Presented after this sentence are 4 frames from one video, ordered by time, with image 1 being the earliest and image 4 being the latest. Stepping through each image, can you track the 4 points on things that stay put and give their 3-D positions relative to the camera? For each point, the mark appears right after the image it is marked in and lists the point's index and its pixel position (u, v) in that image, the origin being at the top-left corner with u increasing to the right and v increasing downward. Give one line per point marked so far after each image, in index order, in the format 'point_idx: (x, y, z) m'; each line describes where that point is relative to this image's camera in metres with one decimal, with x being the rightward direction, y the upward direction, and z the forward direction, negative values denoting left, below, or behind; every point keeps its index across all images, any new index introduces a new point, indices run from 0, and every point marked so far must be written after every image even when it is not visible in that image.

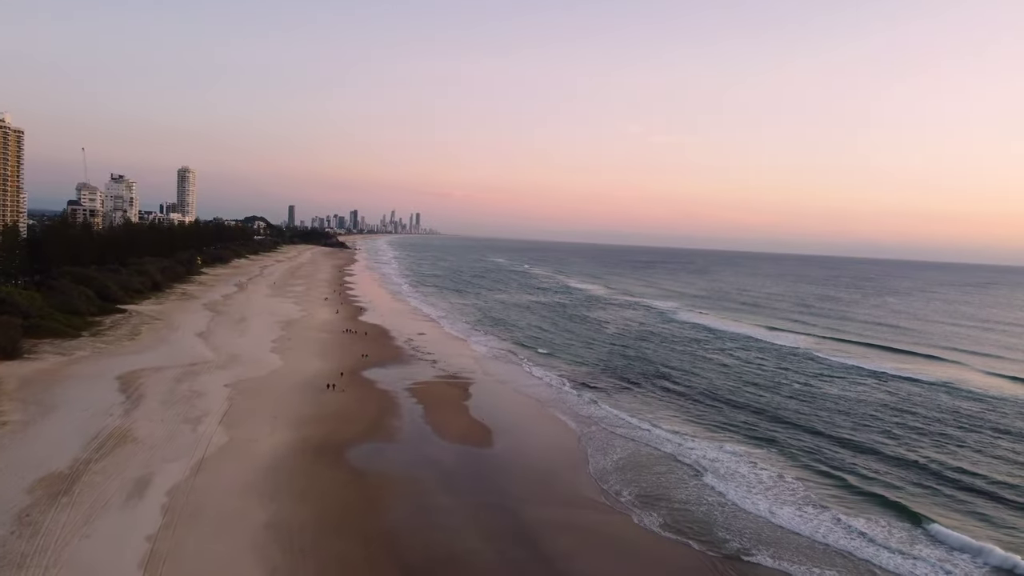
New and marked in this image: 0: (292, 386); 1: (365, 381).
0: (-7.0, -3.1, +17.5) m
1: (-5.0, -3.2, +18.9) m
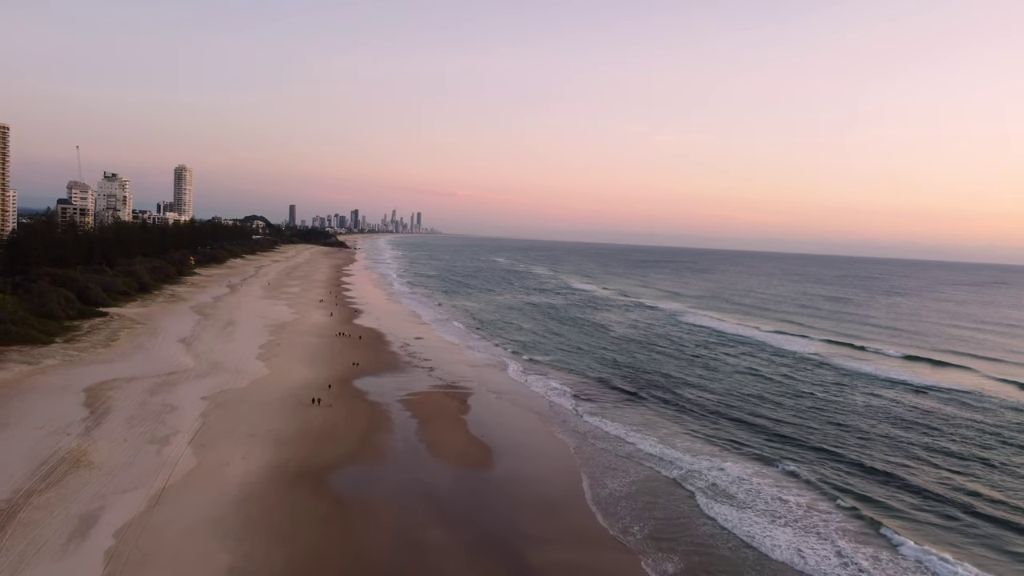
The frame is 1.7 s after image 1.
0: (-6.9, -3.2, +16.1) m
1: (-5.0, -3.3, +17.5) m
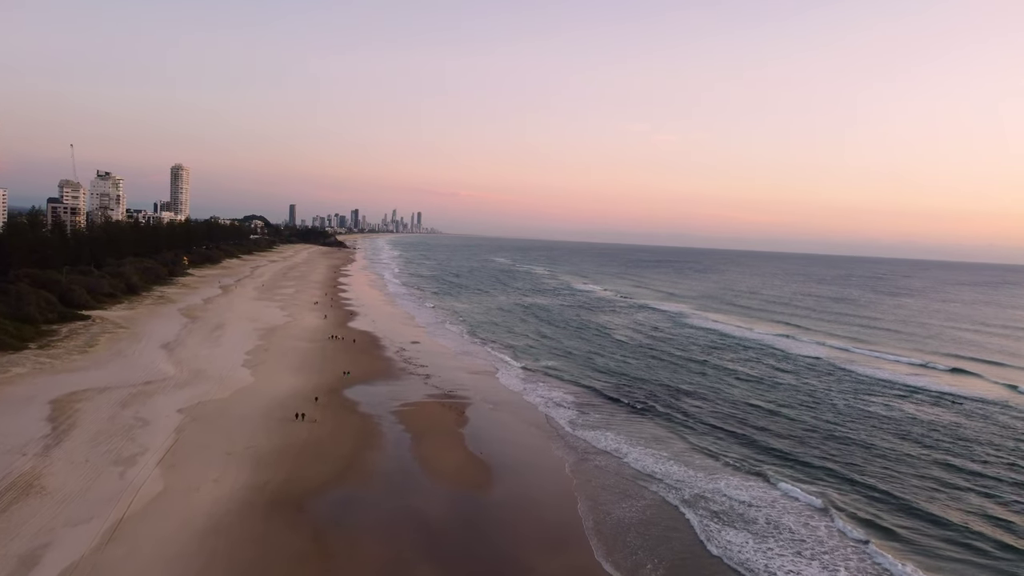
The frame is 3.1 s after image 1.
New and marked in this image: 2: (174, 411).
0: (-6.9, -3.3, +14.9) m
1: (-4.9, -3.4, +16.4) m
2: (-8.8, -3.2, +14.4) m
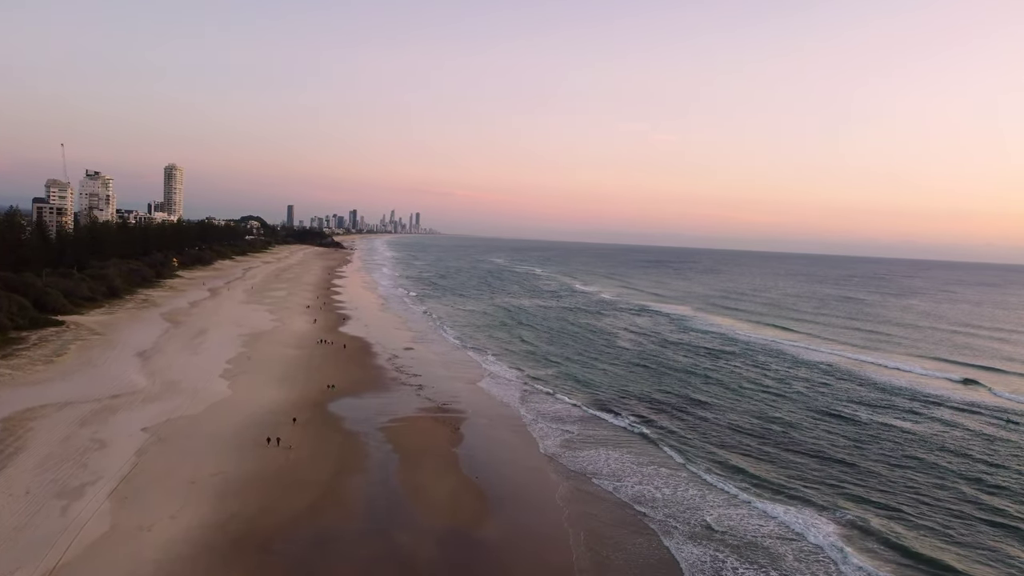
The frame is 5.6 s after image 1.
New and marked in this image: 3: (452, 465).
0: (-6.9, -3.5, +13.6) m
1: (-5.0, -3.6, +15.0) m
2: (-8.8, -3.4, +13.1) m
3: (-1.3, -4.2, +13.0) m
